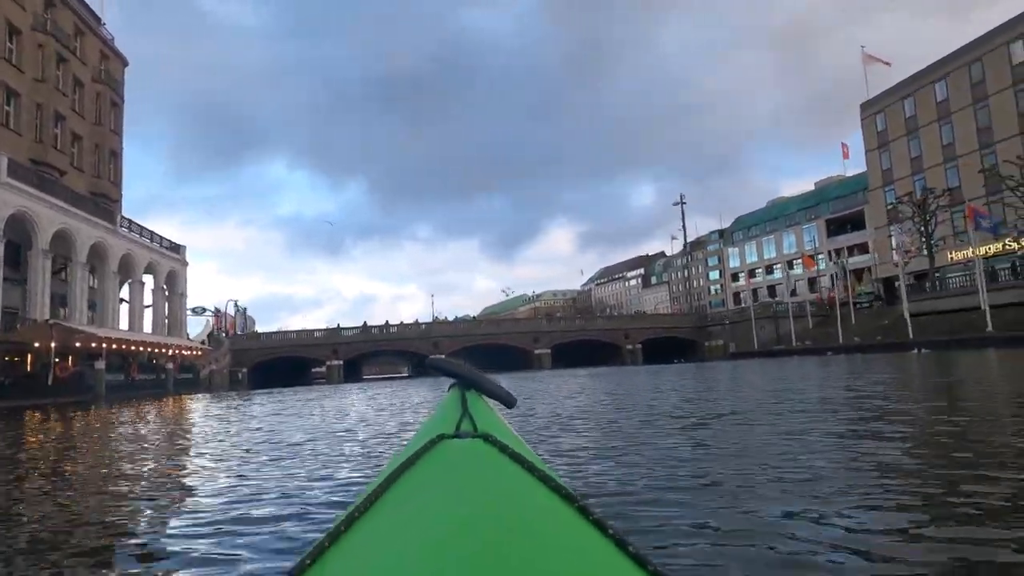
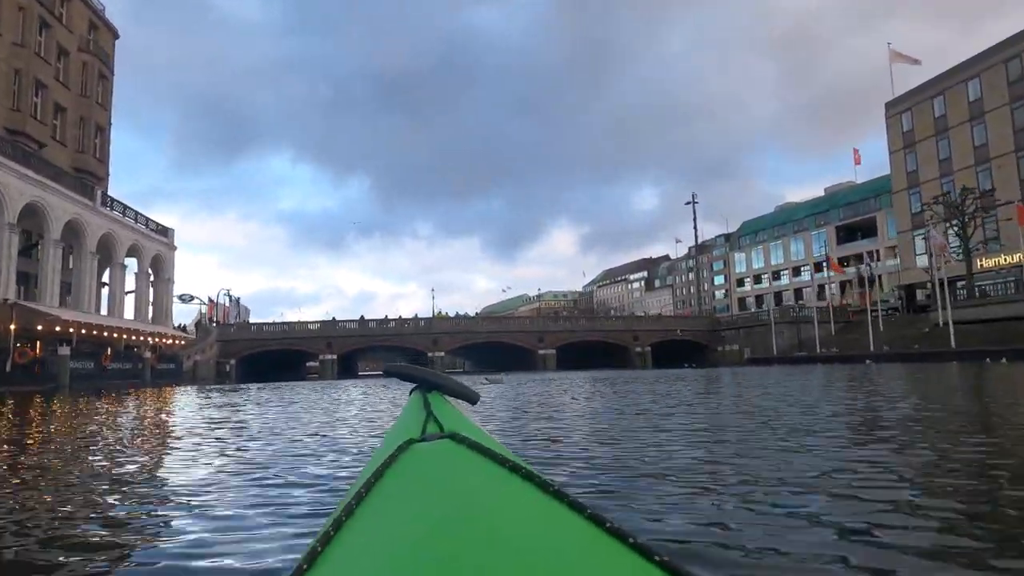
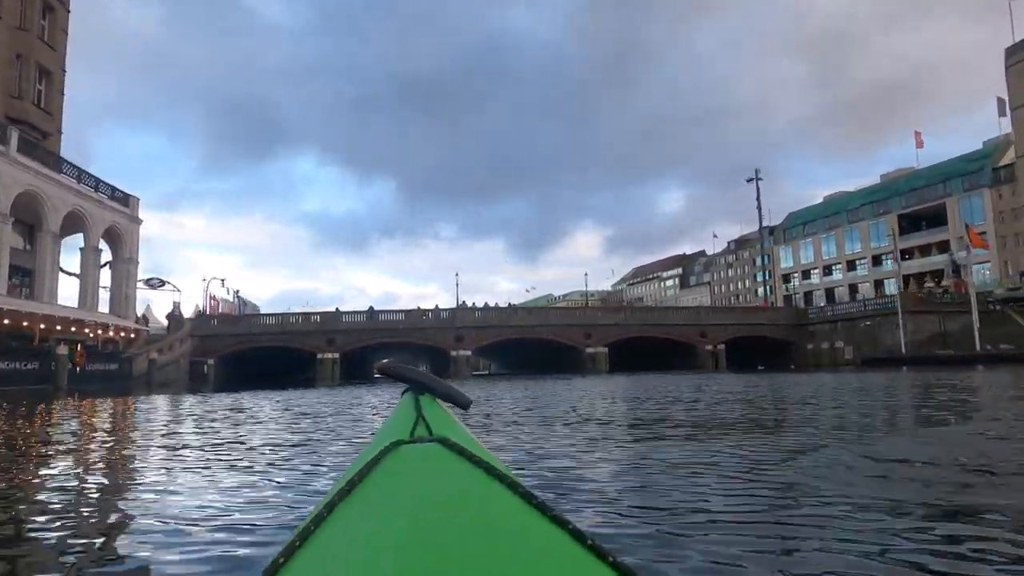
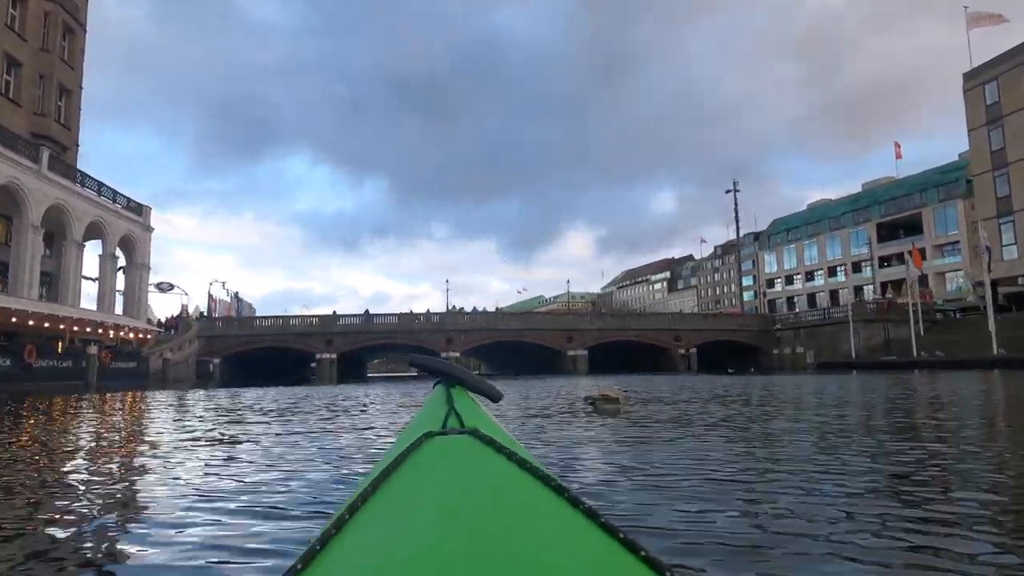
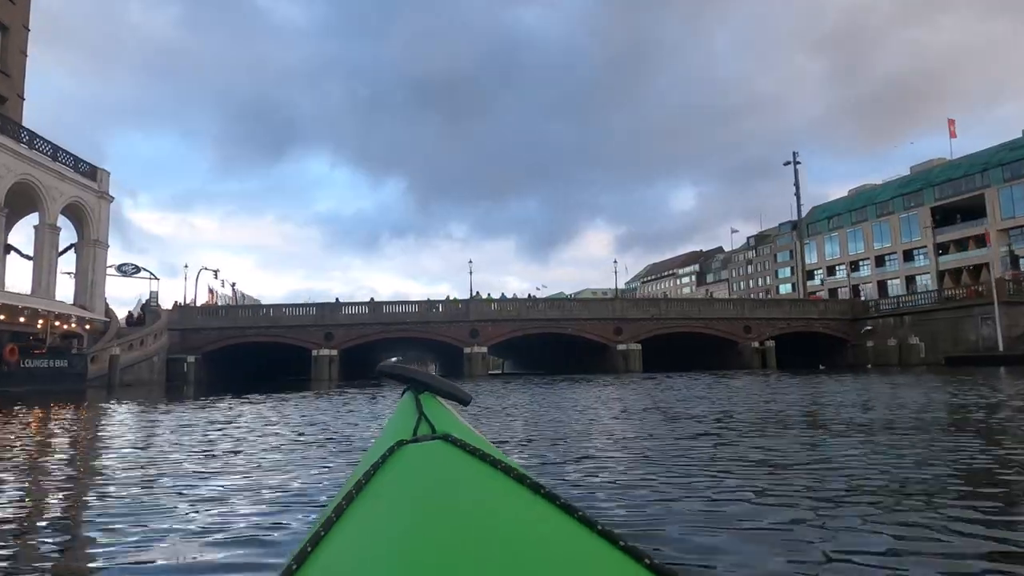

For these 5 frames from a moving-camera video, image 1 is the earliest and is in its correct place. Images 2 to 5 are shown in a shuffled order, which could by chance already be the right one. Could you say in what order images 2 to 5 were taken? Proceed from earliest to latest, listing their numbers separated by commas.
2, 4, 3, 5
